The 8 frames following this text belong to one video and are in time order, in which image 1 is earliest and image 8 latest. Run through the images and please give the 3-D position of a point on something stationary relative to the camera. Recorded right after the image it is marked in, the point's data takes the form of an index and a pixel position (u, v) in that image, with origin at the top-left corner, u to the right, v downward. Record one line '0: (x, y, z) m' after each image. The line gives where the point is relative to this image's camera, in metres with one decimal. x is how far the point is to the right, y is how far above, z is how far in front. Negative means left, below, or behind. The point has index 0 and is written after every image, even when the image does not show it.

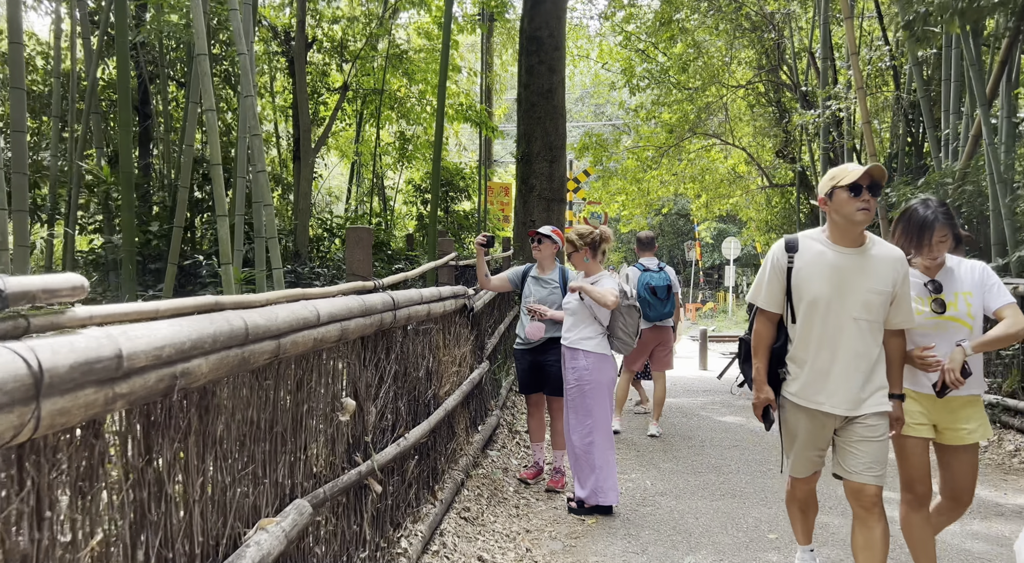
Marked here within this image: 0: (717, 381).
0: (+2.5, -1.2, +10.4) m
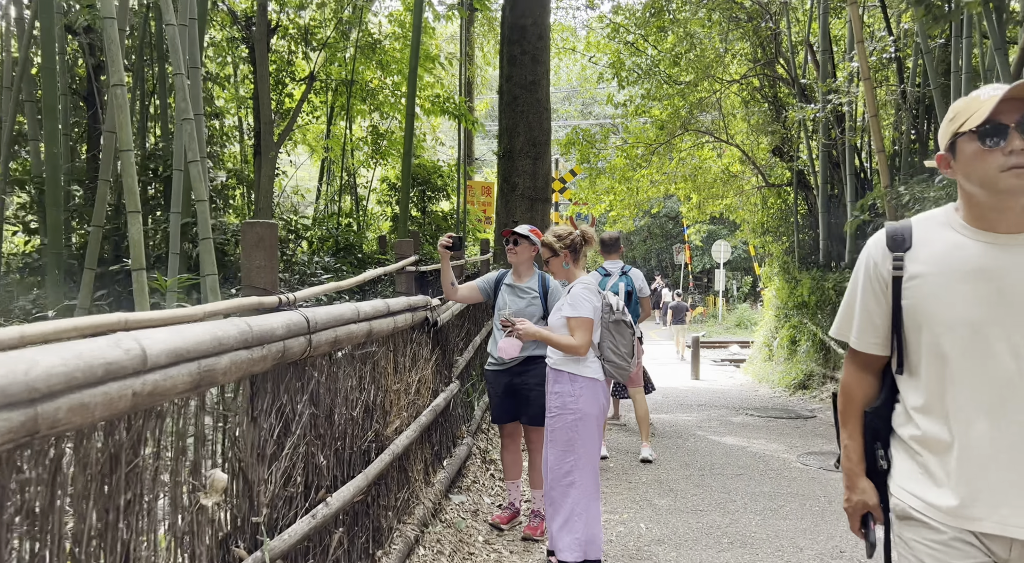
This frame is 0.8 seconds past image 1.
0: (+2.3, -1.3, +9.9) m
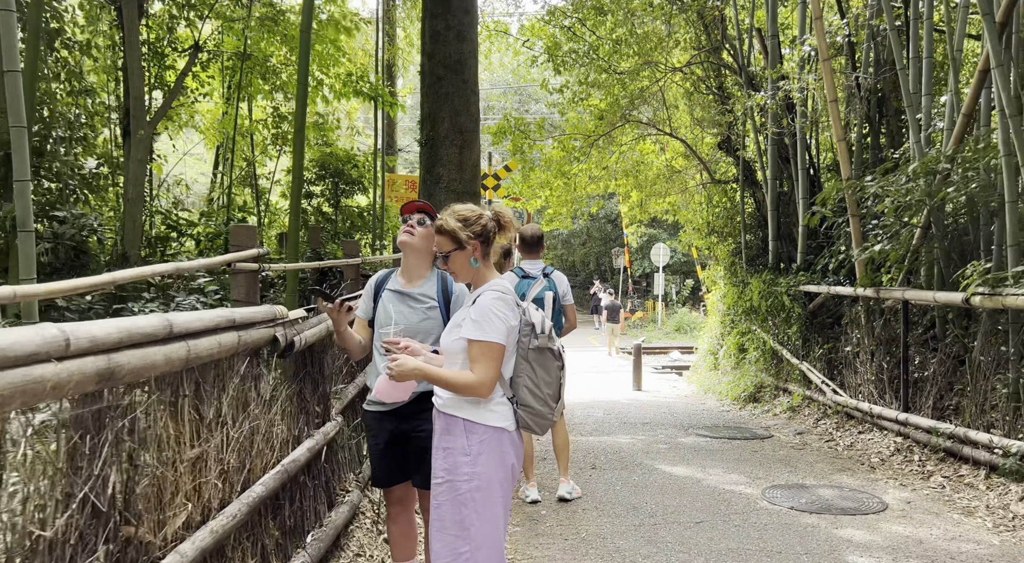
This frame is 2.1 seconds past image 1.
0: (+1.5, -1.3, +9.1) m
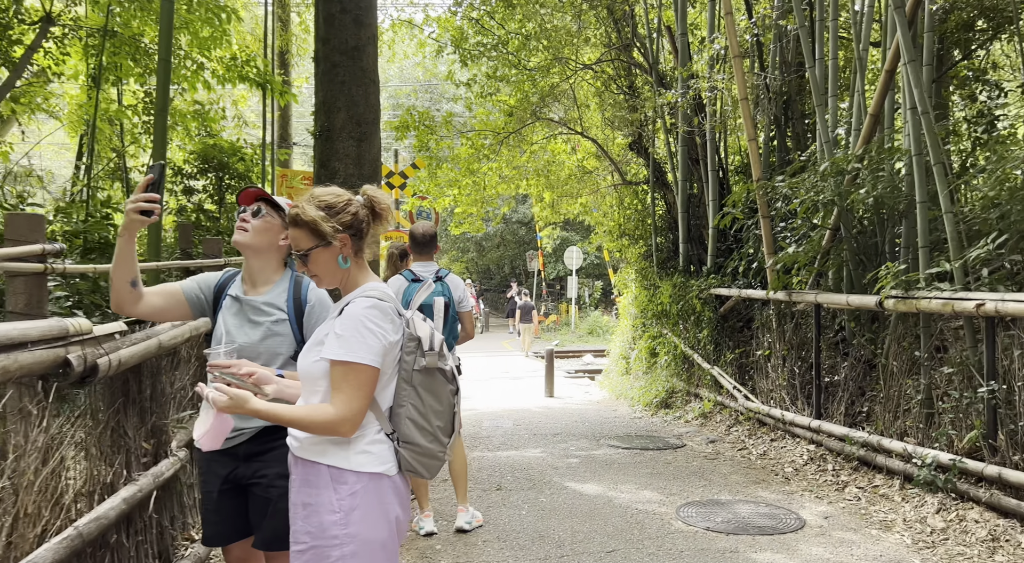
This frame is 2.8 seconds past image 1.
0: (+0.5, -1.3, +8.8) m
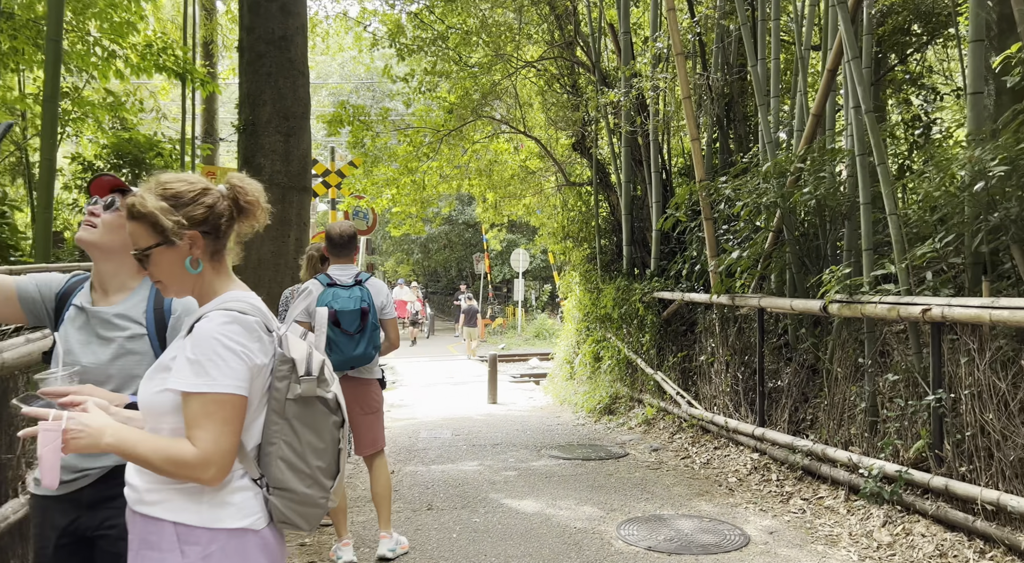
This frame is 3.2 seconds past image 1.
0: (-0.1, -1.4, +8.6) m
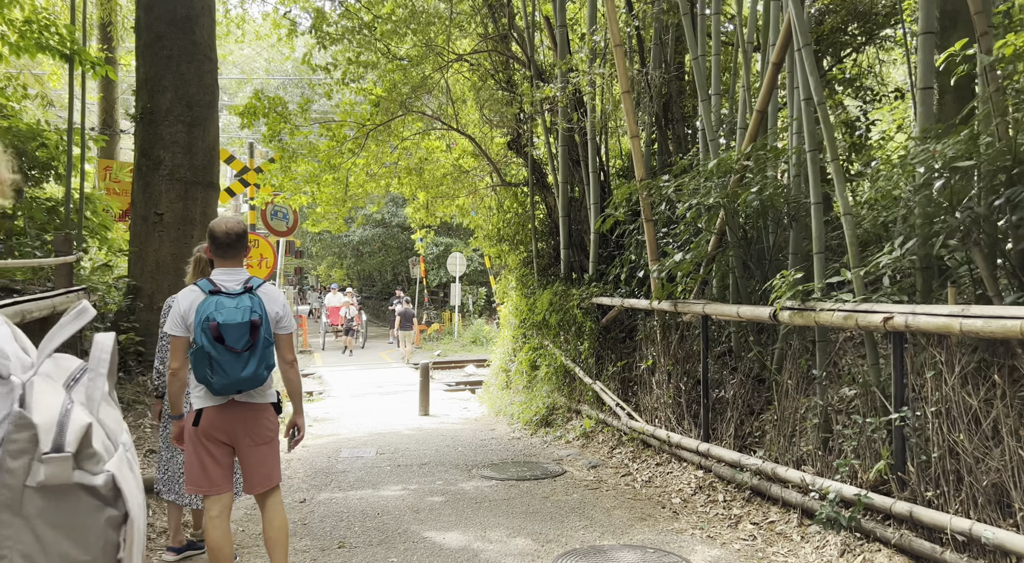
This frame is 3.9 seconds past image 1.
0: (-0.7, -1.4, +8.0) m
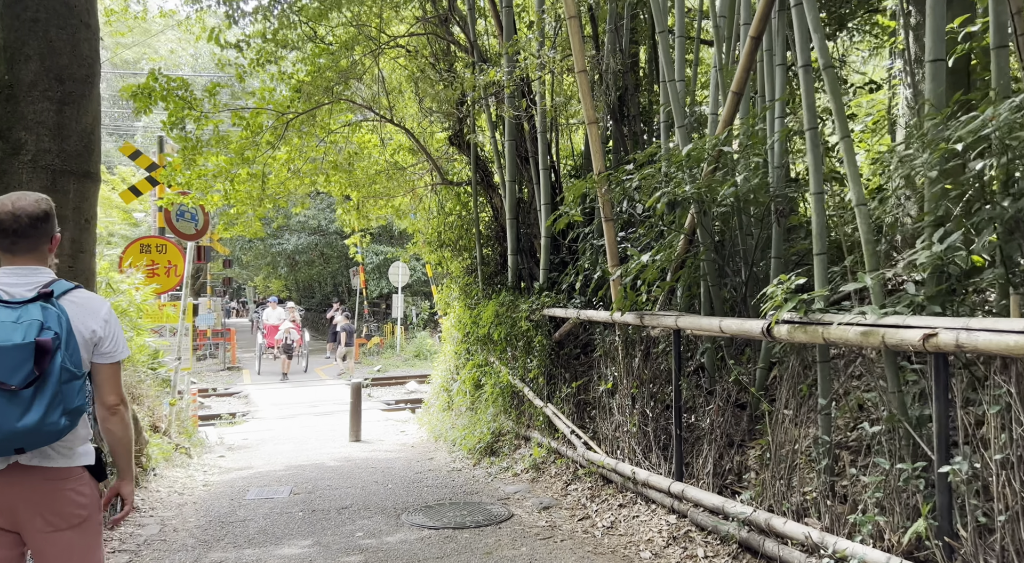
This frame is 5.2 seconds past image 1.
0: (-1.2, -1.5, +7.0) m
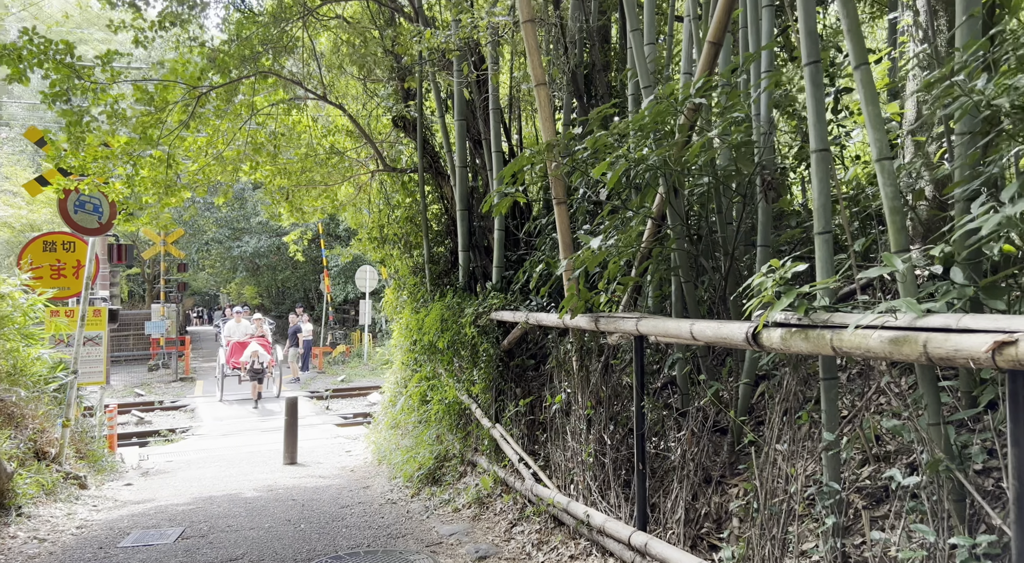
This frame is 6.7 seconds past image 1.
0: (-1.6, -1.5, +6.0) m
